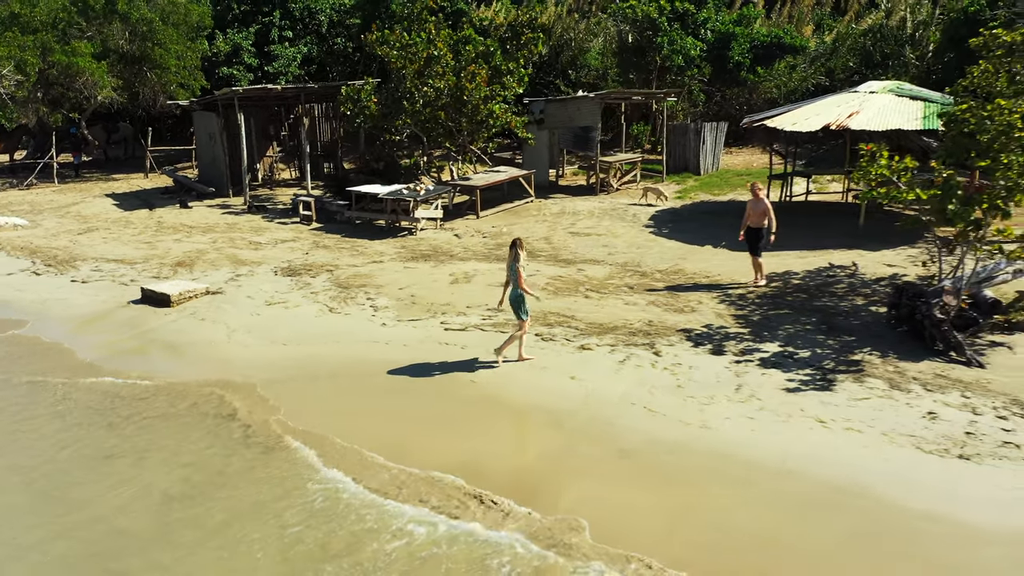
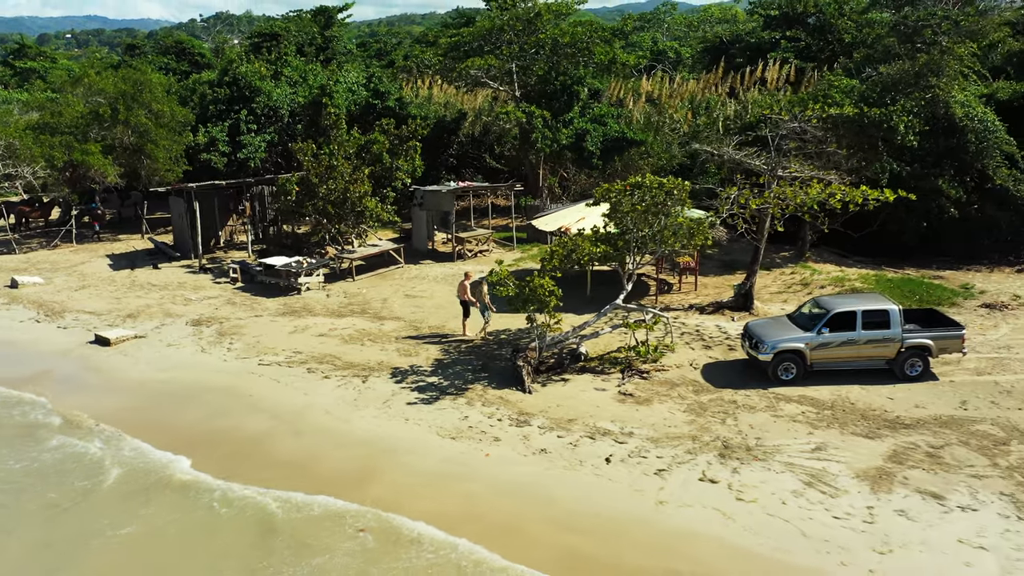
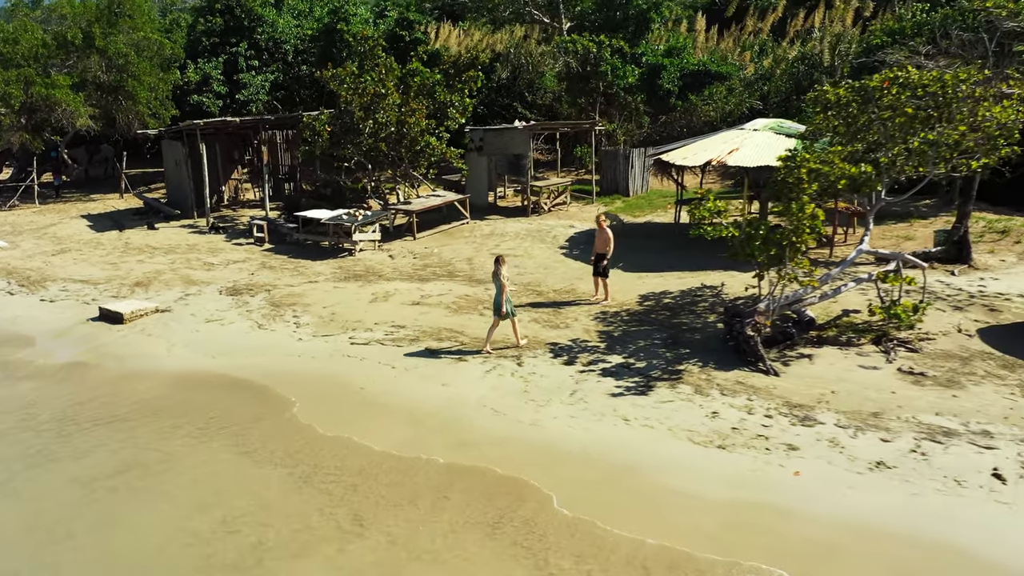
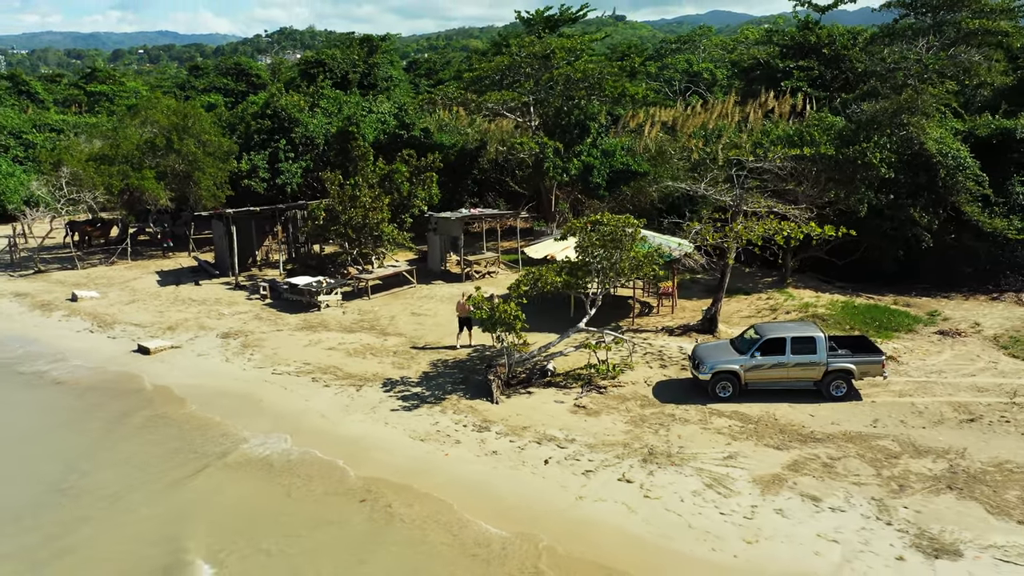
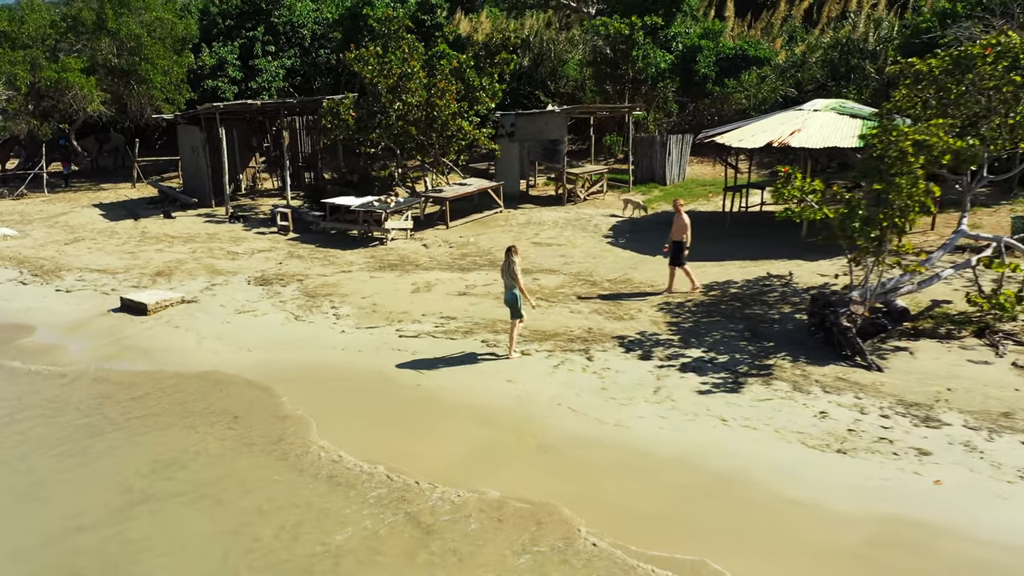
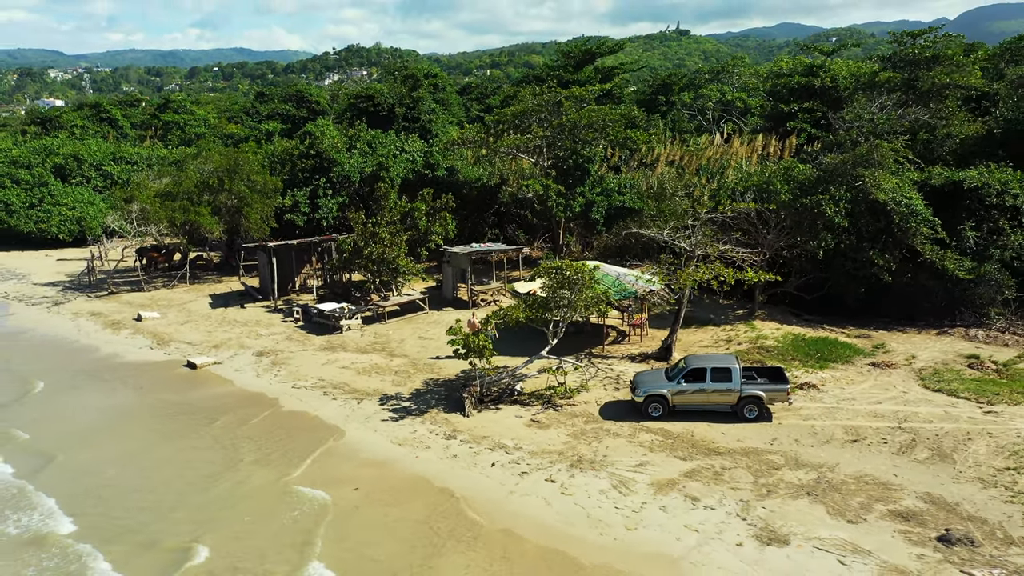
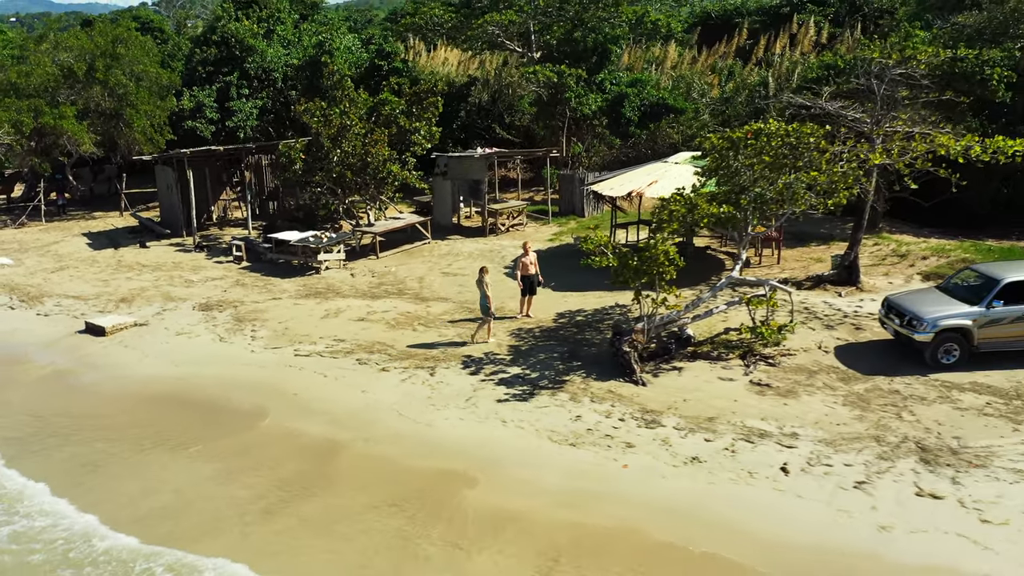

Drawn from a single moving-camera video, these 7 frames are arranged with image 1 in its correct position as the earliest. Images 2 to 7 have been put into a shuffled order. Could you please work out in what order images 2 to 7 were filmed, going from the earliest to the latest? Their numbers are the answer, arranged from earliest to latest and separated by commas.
5, 3, 7, 2, 4, 6
